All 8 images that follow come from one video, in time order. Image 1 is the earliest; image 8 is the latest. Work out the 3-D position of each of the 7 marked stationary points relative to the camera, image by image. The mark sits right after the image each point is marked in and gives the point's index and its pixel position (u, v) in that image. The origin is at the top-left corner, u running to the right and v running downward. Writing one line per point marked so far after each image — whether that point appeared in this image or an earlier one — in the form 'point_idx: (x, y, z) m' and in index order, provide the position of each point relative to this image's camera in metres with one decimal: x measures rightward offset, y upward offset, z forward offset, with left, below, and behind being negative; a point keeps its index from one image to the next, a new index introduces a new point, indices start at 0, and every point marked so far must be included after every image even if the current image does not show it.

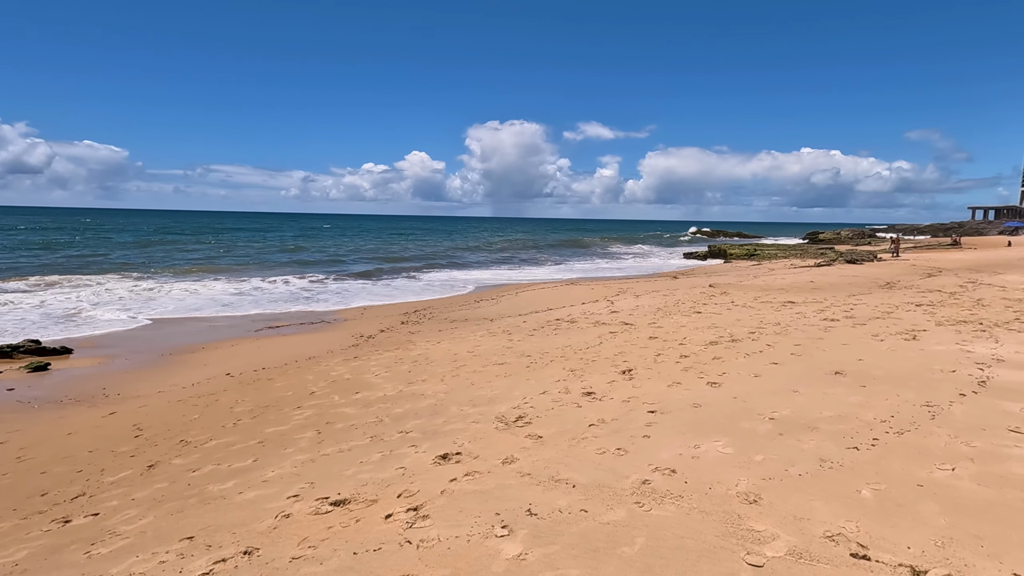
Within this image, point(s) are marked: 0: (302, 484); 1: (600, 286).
0: (-1.6, -1.5, +4.2) m
1: (+3.2, +0.1, +19.3) m
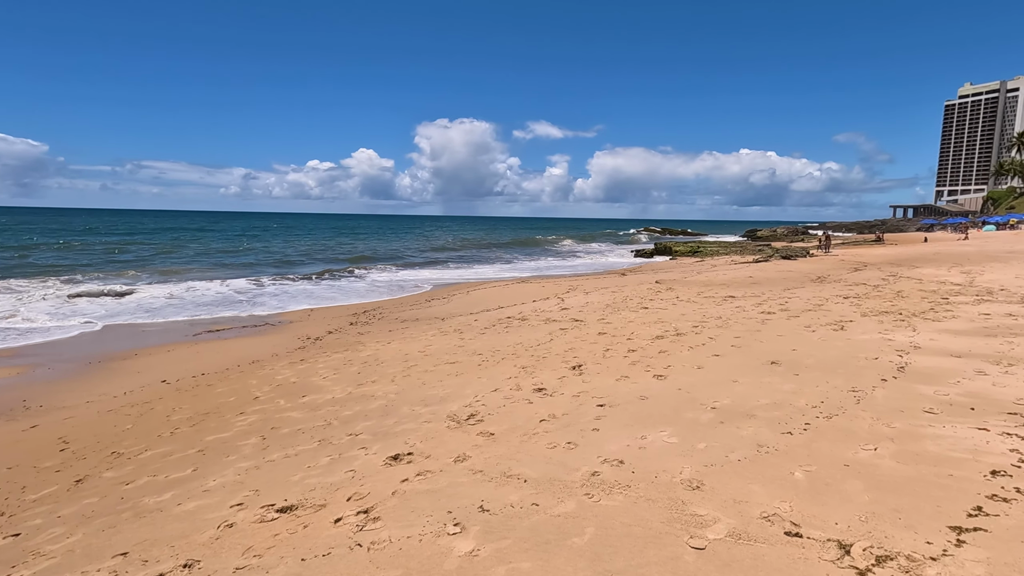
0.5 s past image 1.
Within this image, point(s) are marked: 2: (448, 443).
0: (-2.0, -1.5, +4.0) m
1: (+1.4, +0.2, +19.6) m
2: (-0.6, -1.4, +4.7) m
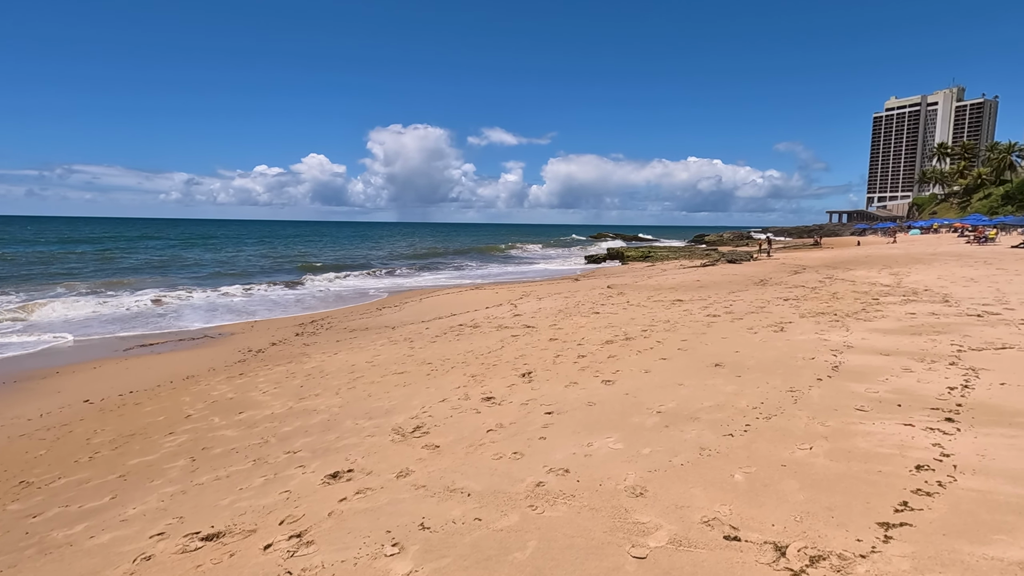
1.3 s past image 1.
0: (-2.4, -1.6, +3.8) m
1: (-0.3, -0.1, +19.5) m
2: (-1.0, -1.4, +4.6) m
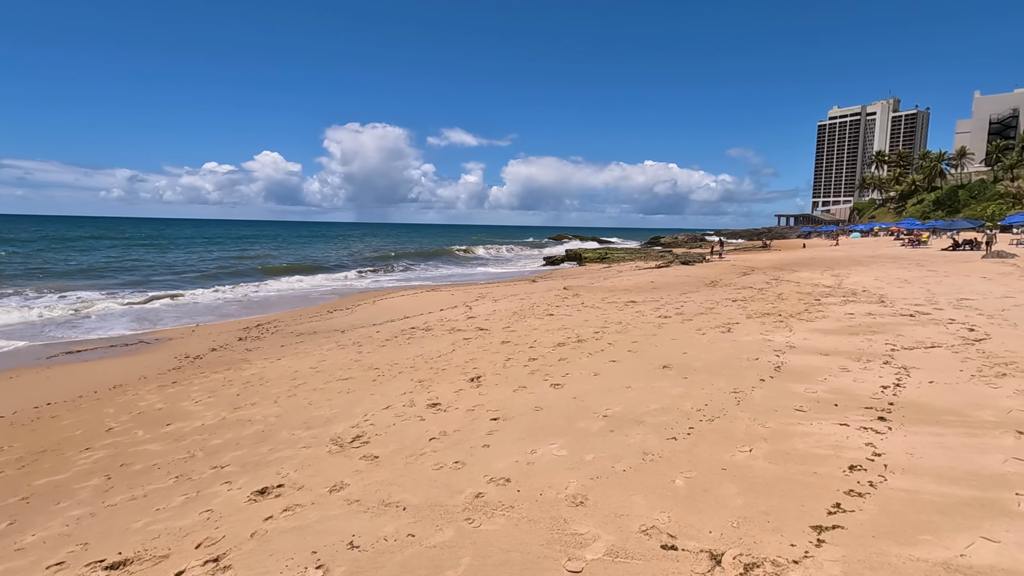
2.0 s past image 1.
0: (-2.8, -1.7, +3.4) m
1: (-1.9, -0.1, +19.3) m
2: (-1.5, -1.5, +4.3) m
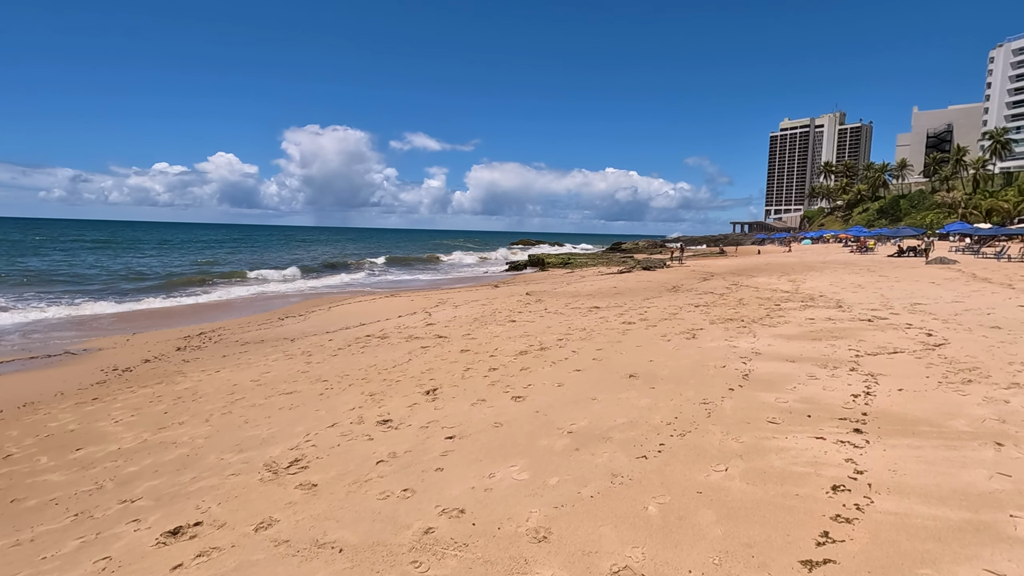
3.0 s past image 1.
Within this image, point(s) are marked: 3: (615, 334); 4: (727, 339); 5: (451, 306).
0: (-3.1, -1.7, +2.8) m
1: (-3.2, -0.3, +18.7) m
2: (-1.8, -1.5, +3.8) m
3: (+1.9, -0.8, +9.8) m
4: (+3.5, -0.8, +8.8) m
5: (-1.8, -0.5, +15.7) m
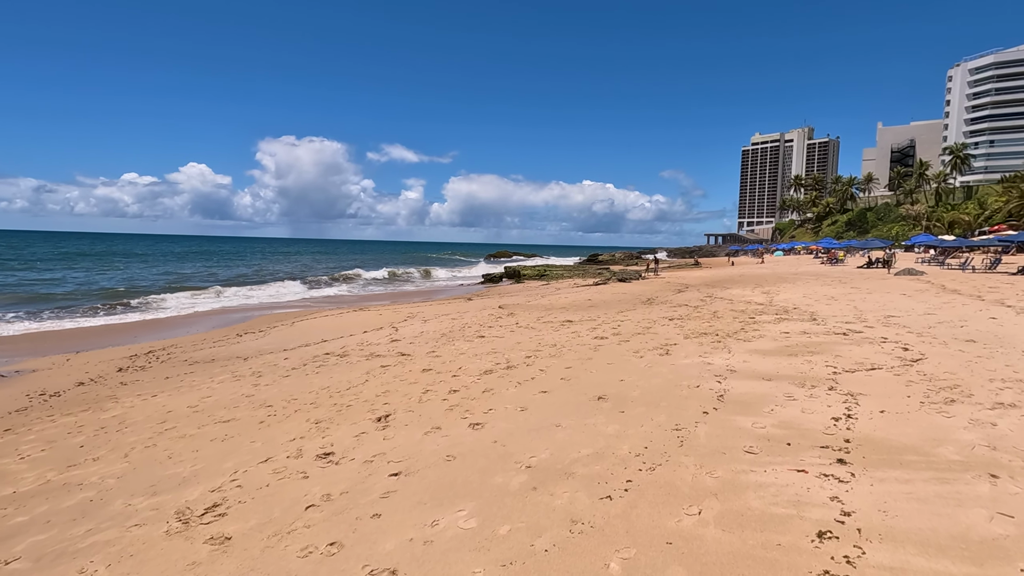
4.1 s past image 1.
0: (-3.4, -1.8, +2.2) m
1: (-4.2, -0.8, +18.1) m
2: (-2.2, -1.6, +3.2) m
3: (+1.3, -1.1, +9.4) m
4: (+3.0, -1.1, +8.5) m
5: (-2.6, -0.9, +15.1) m
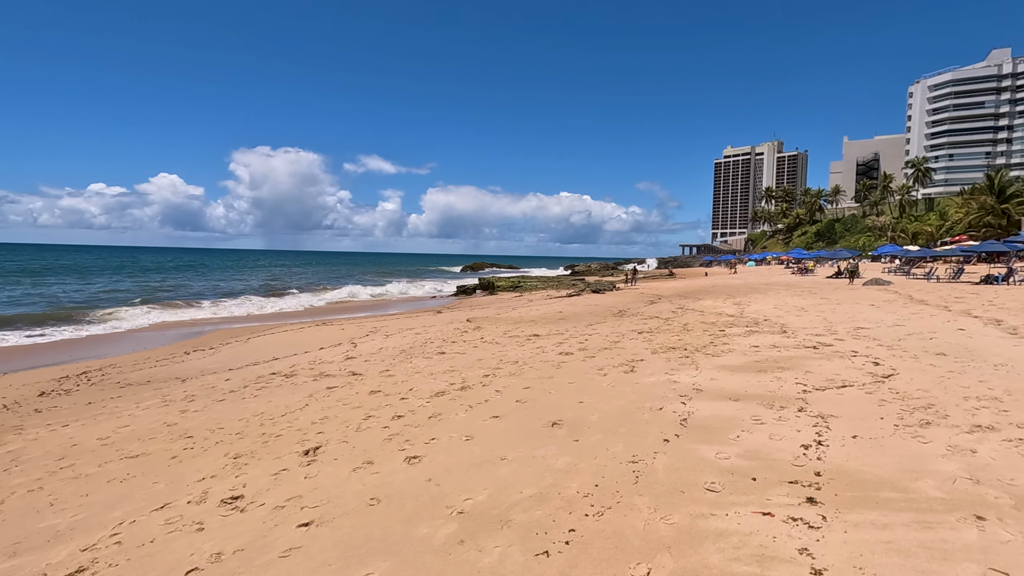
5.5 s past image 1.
0: (-3.8, -1.9, +1.5) m
1: (-5.2, -1.2, +17.4) m
2: (-2.6, -1.8, +2.6) m
3: (+0.6, -1.3, +8.9) m
4: (+2.3, -1.3, +8.0) m
5: (-3.5, -1.3, +14.4) m
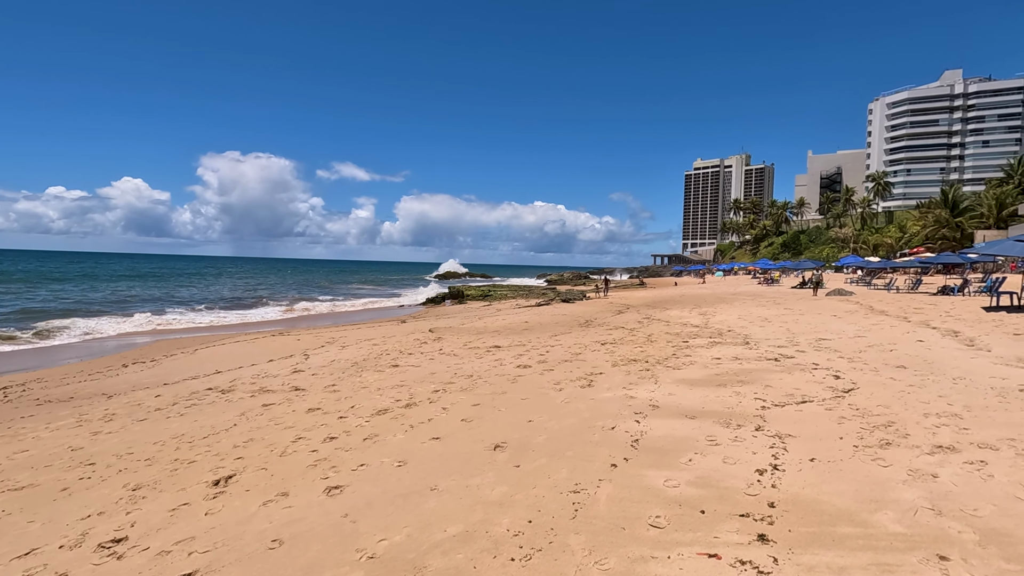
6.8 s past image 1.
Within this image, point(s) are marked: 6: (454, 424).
0: (-4.2, -1.9, +0.8) m
1: (-6.4, -1.5, +16.7) m
2: (-3.0, -1.8, +2.0) m
3: (-0.1, -1.5, +8.4) m
4: (+1.6, -1.4, +7.7) m
5: (-4.5, -1.5, +13.8) m
6: (-0.7, -1.5, +6.1) m
